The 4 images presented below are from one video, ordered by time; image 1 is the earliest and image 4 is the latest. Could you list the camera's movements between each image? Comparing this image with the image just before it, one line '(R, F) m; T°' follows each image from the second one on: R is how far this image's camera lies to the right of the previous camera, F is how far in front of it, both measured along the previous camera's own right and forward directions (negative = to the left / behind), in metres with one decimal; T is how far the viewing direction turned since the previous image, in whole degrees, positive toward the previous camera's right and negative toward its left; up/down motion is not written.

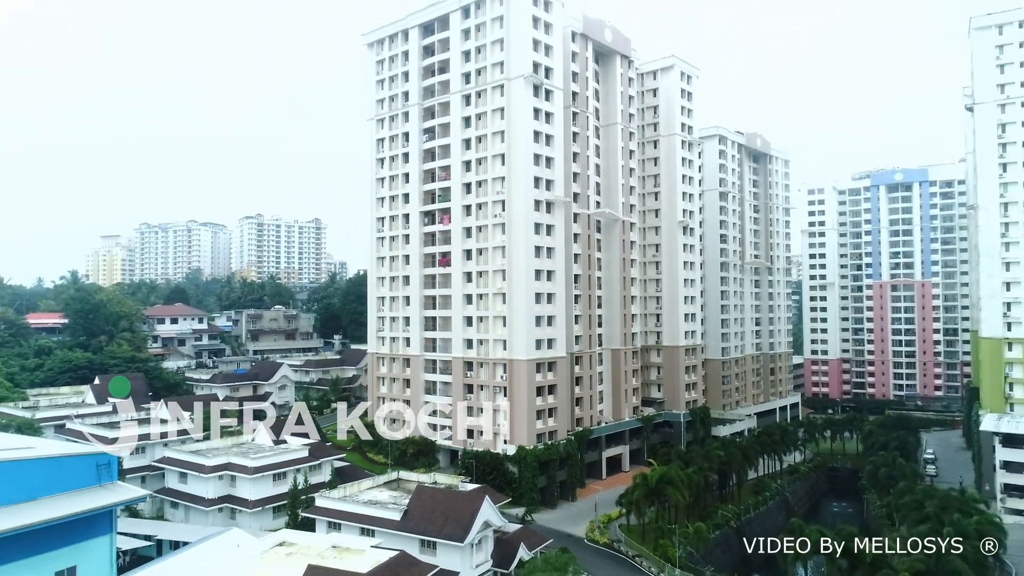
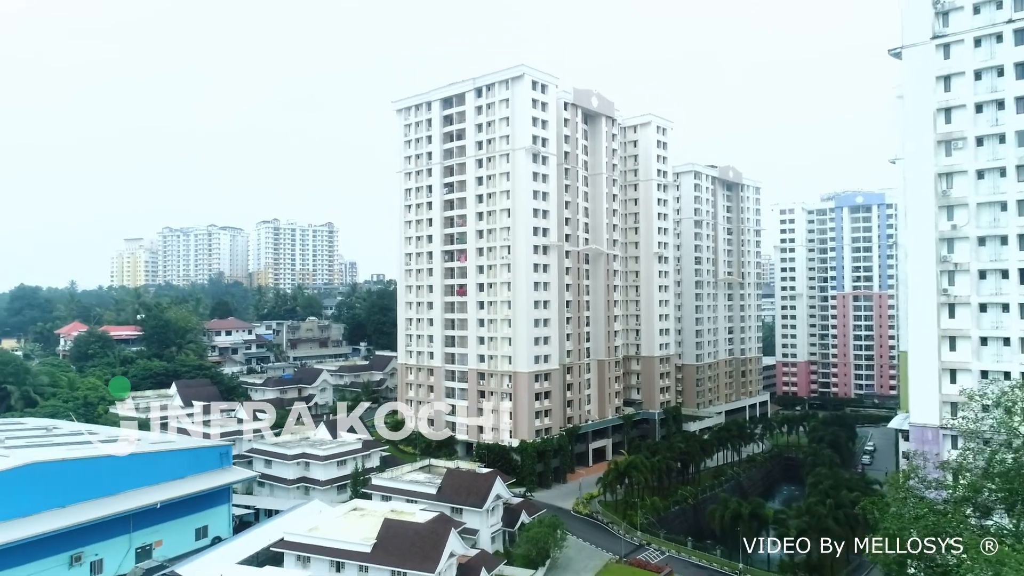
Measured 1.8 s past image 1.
(-0.1, -7.2) m; 0°
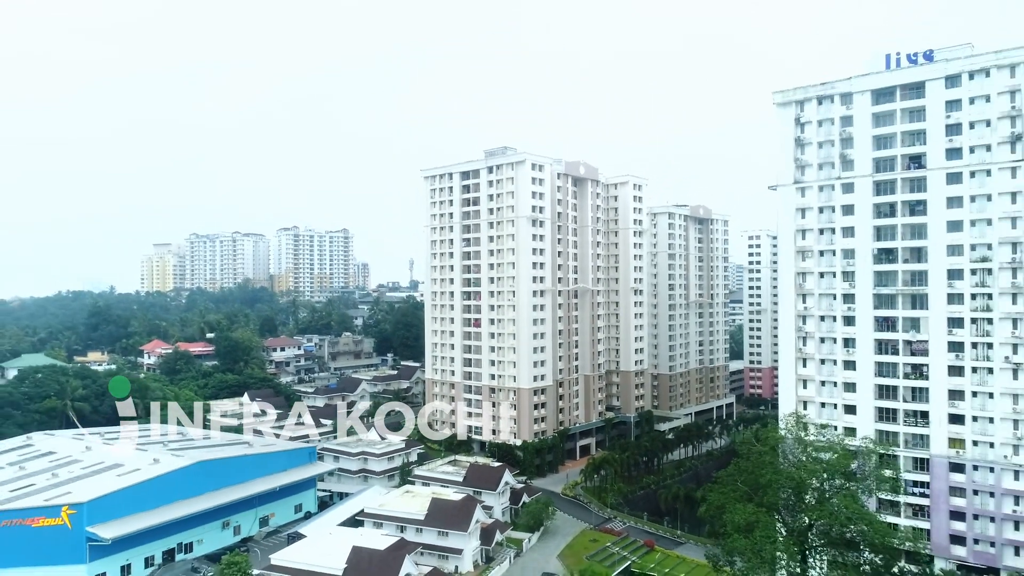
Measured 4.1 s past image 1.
(-0.1, -10.3) m; 0°
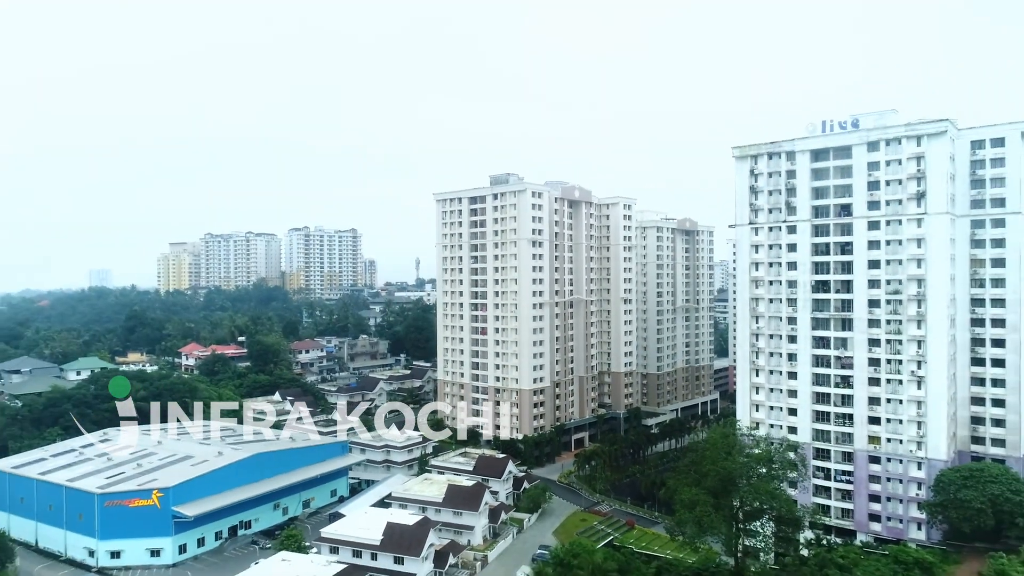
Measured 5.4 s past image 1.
(-0.1, -6.2) m; 0°
